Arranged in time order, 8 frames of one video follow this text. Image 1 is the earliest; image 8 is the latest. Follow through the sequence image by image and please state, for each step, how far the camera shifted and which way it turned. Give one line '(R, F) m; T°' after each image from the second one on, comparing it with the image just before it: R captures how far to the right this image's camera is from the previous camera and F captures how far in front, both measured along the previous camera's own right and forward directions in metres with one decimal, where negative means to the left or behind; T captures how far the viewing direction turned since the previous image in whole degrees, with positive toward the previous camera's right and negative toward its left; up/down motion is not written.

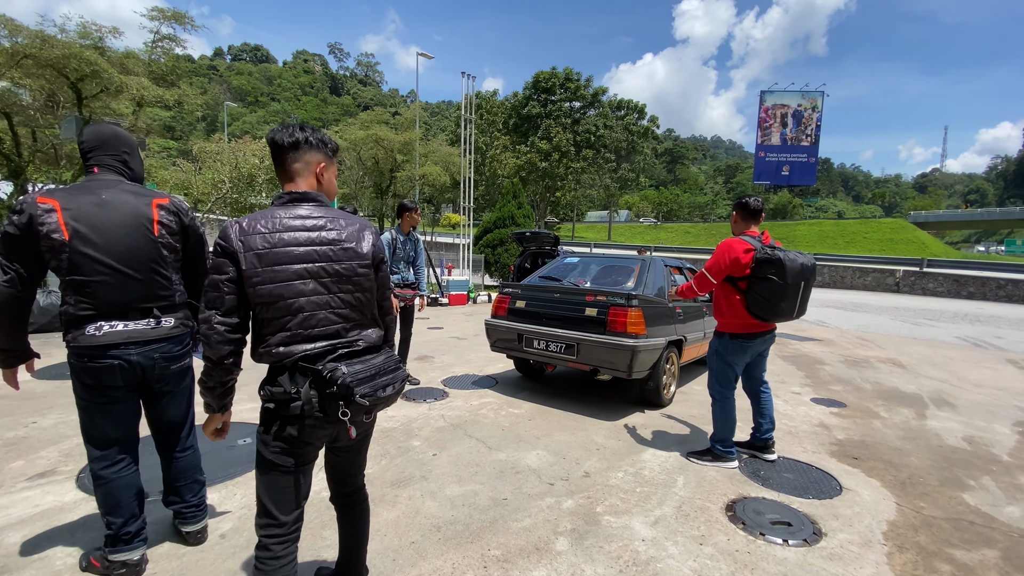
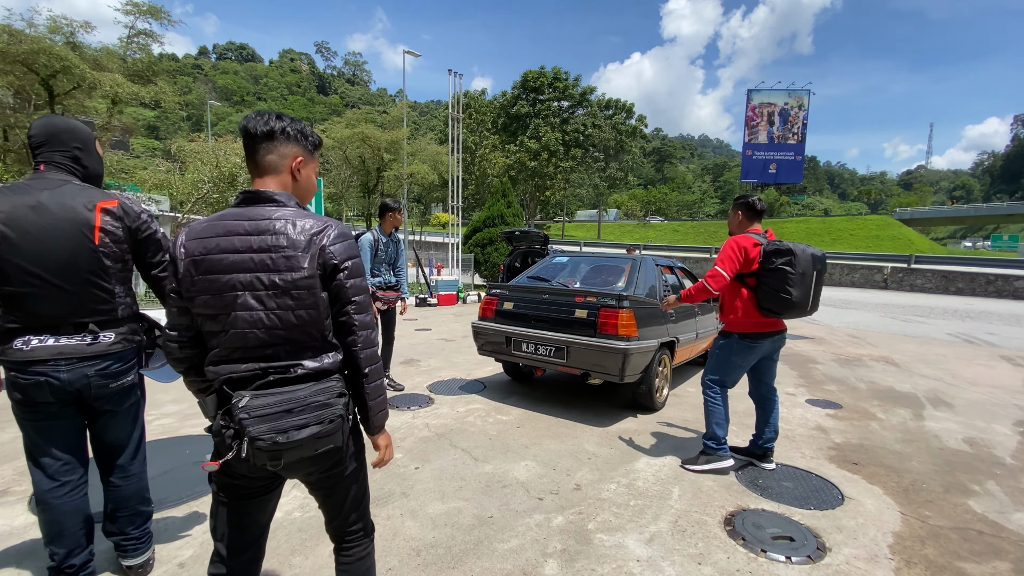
(0.0, +0.2) m; +1°
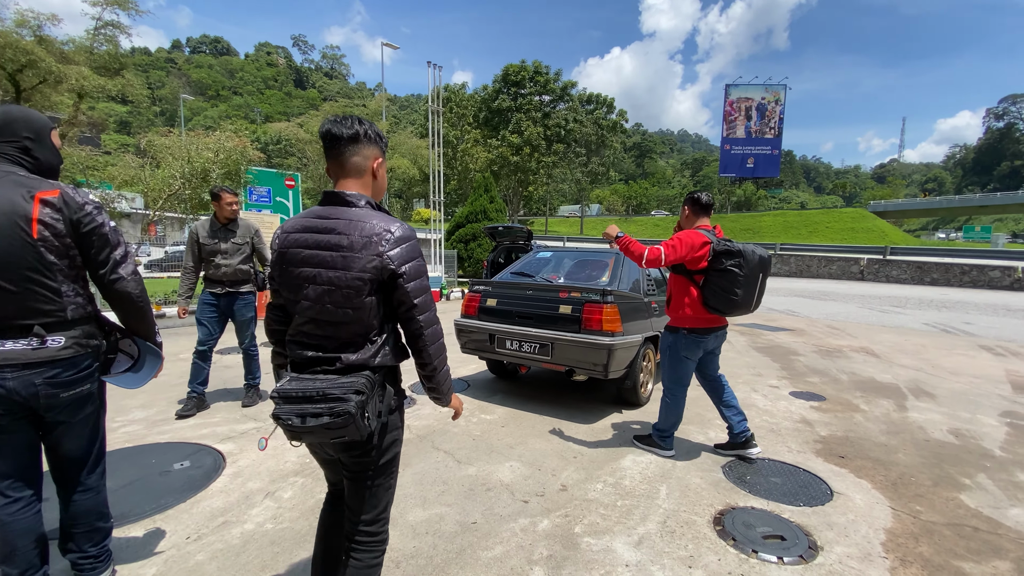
(0.0, +0.1) m; +2°
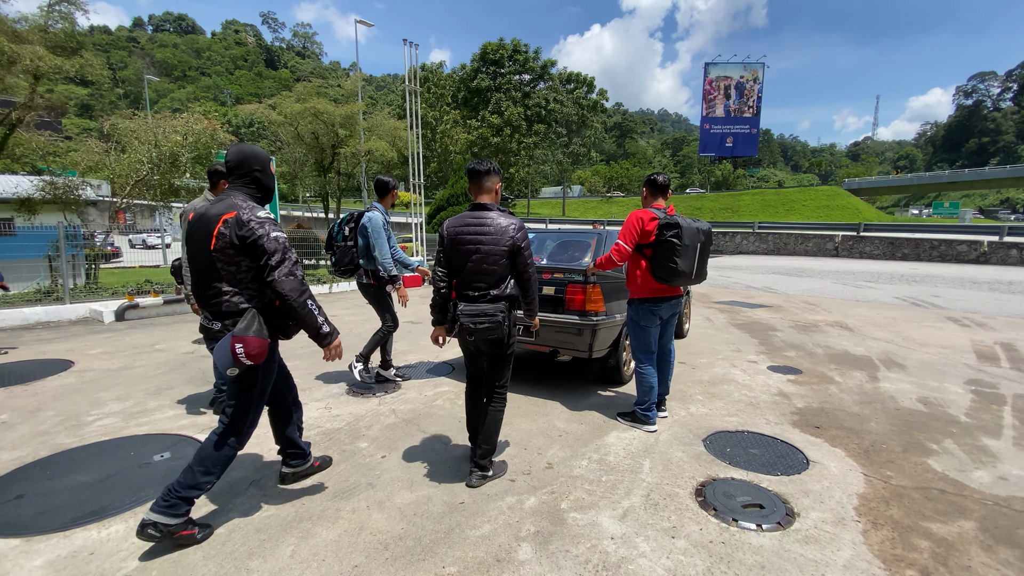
(0.0, 0.0) m; +2°
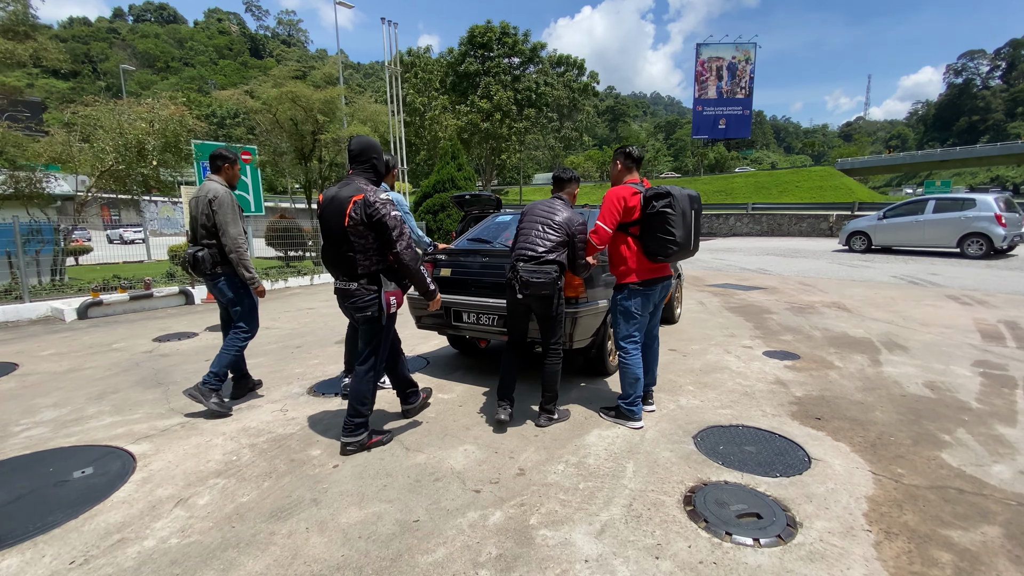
(+0.2, +0.4) m; +1°
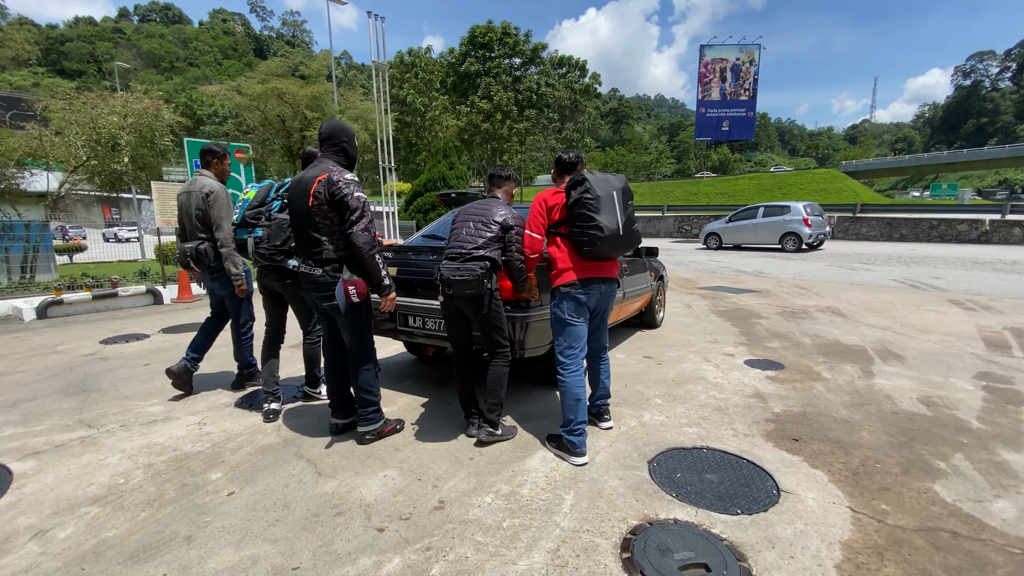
(+0.4, +0.4) m; 0°
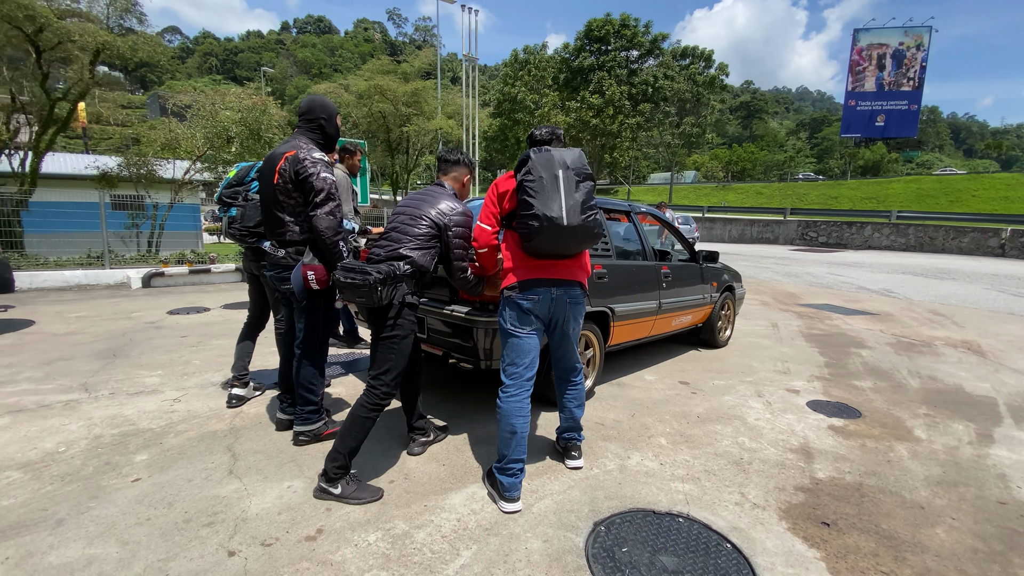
(+0.8, +0.6) m; -13°
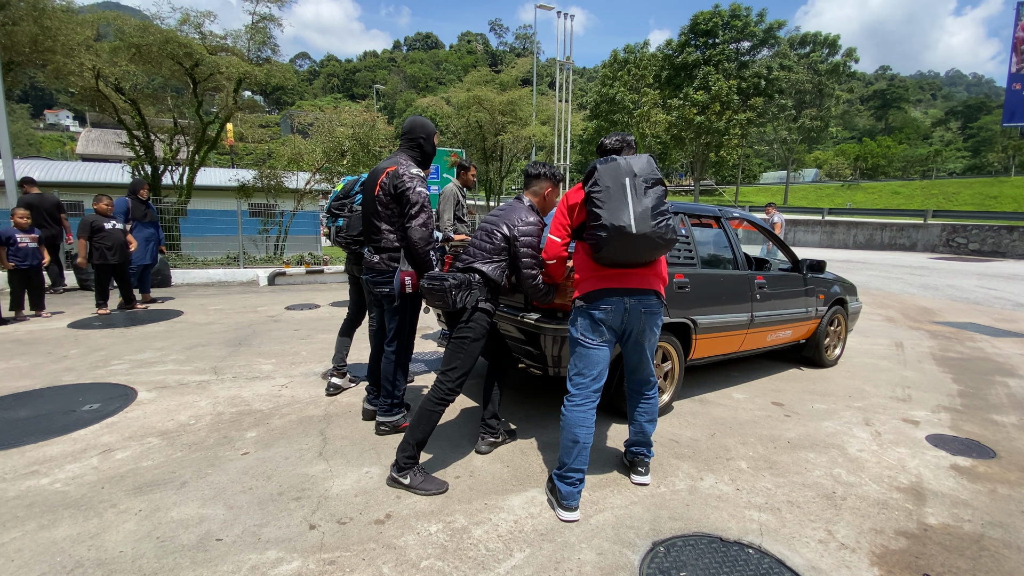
(+0.1, 0.0) m; -11°
